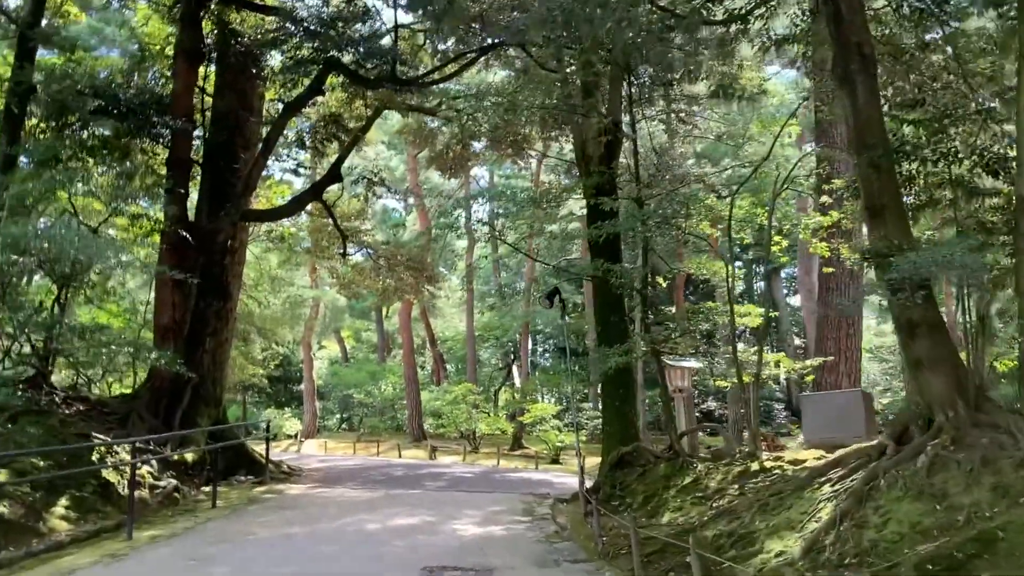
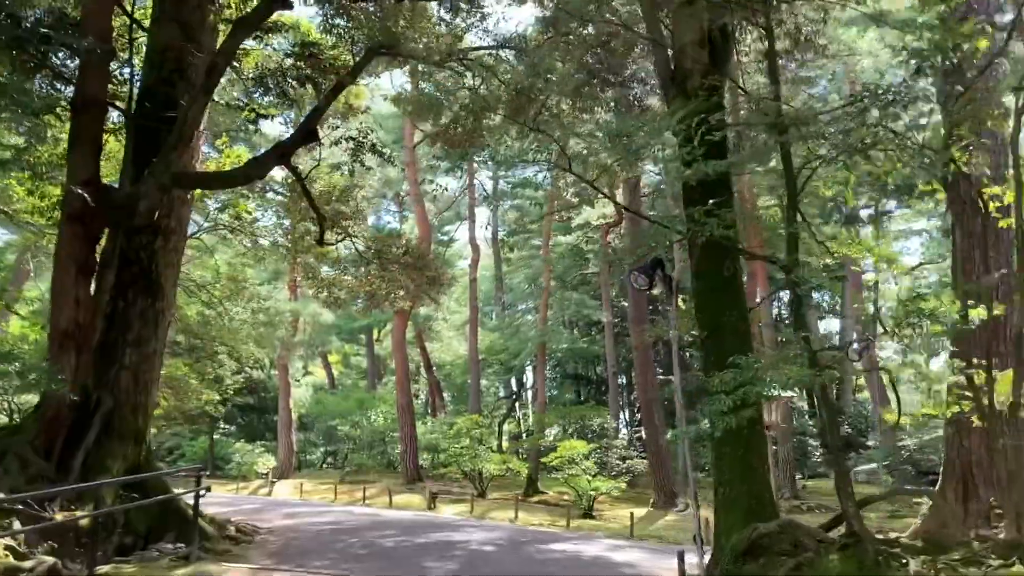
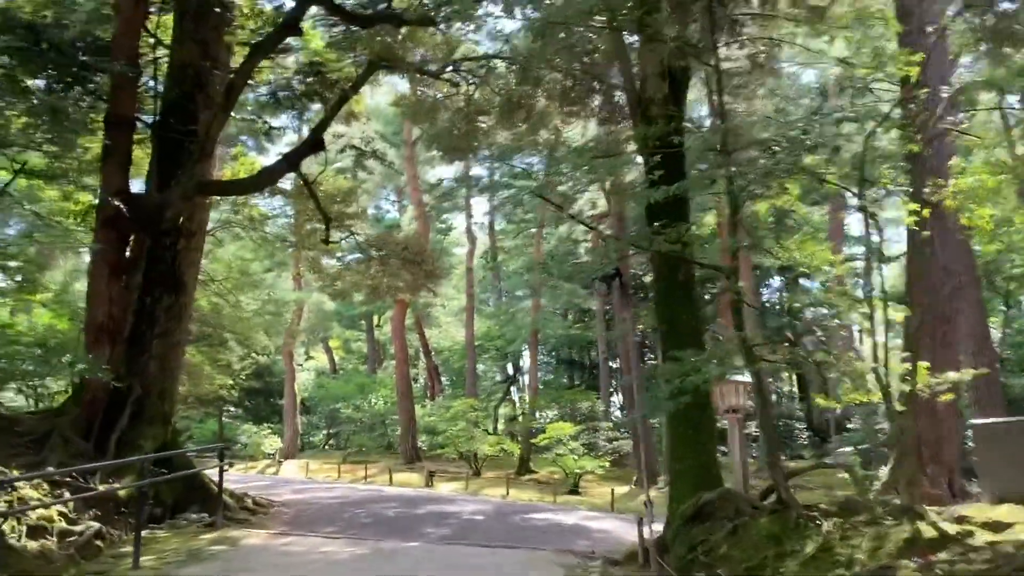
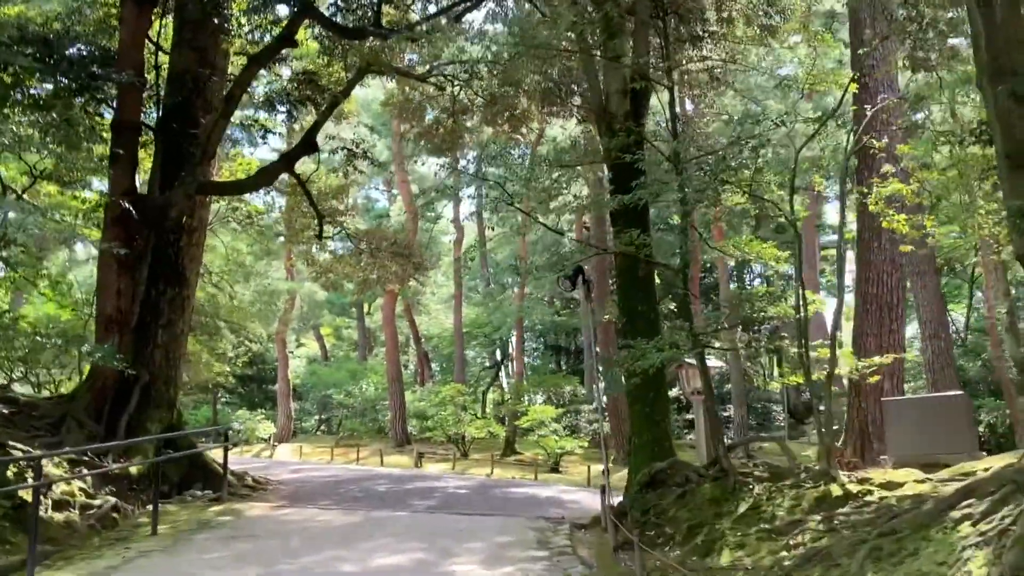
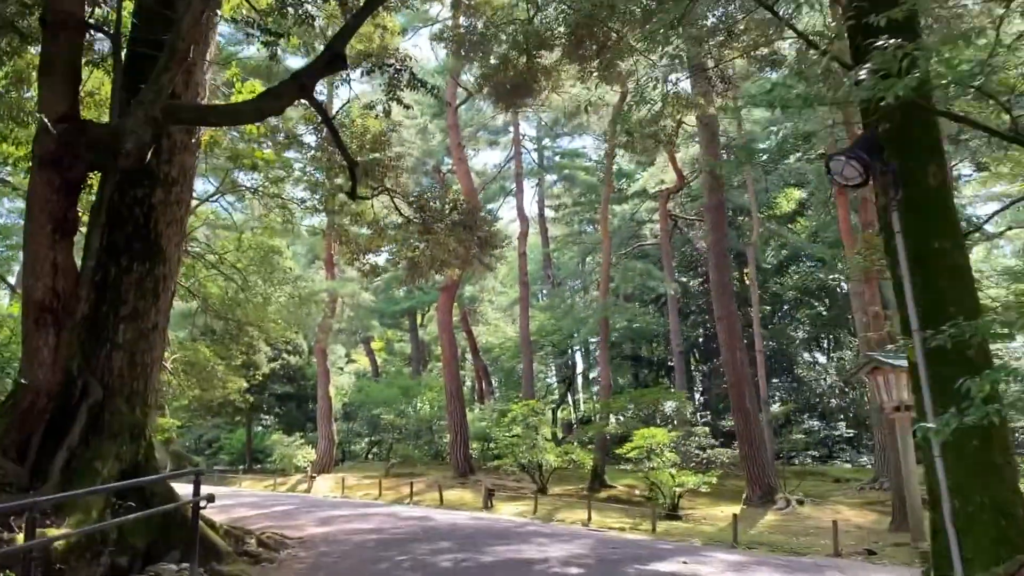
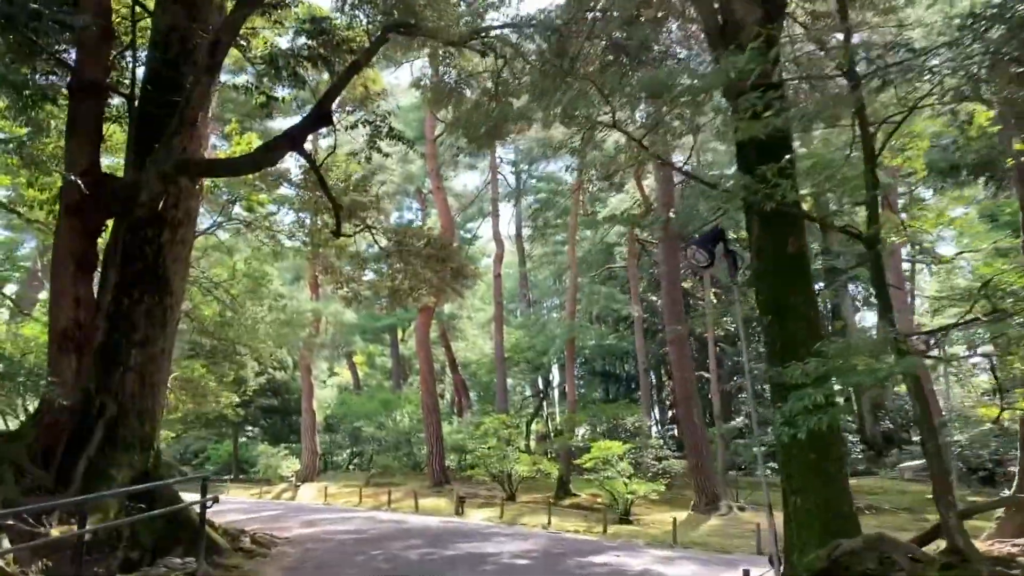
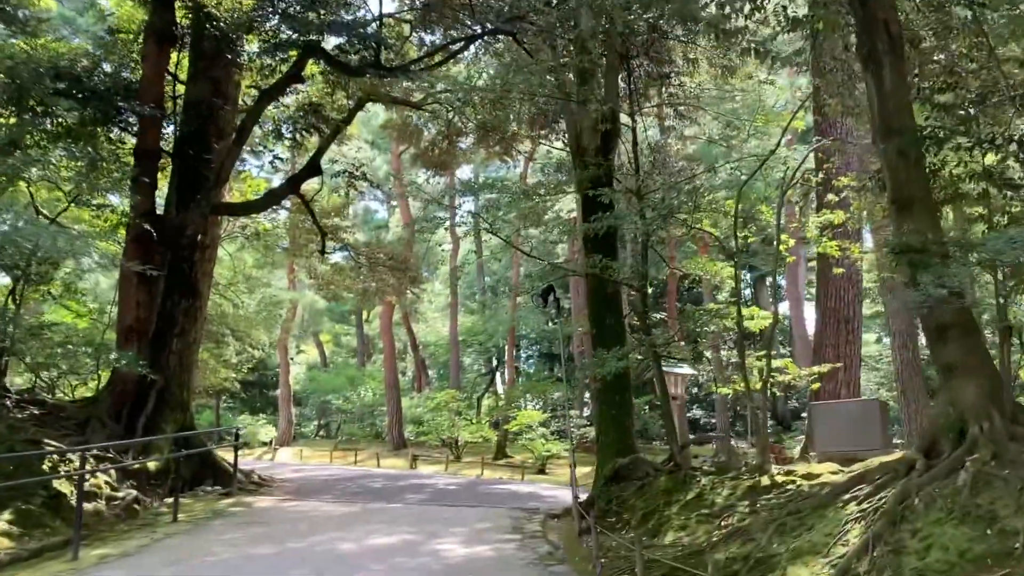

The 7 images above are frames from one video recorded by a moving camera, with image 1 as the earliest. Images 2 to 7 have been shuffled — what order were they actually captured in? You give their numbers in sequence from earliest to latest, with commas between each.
7, 4, 3, 2, 6, 5
